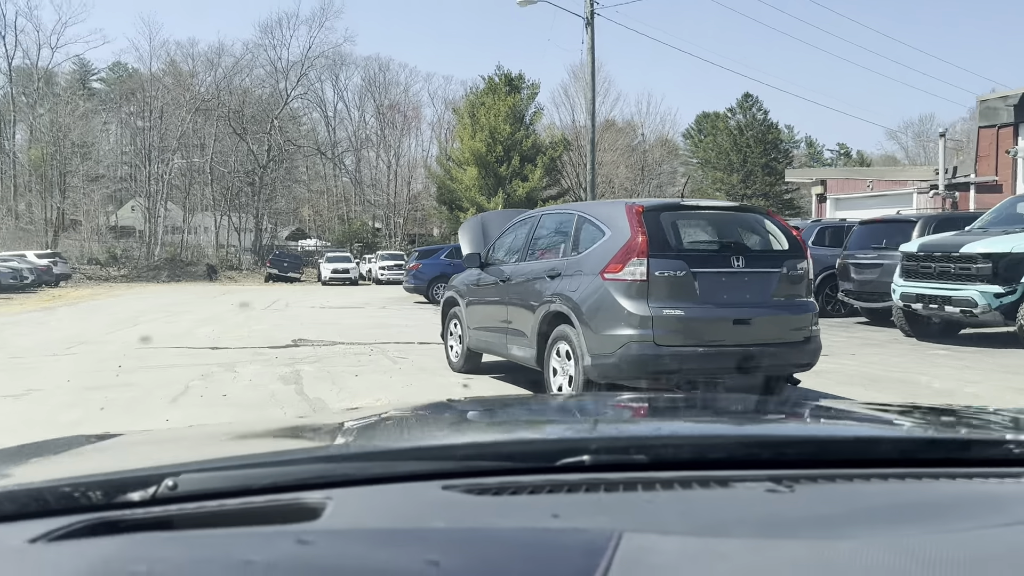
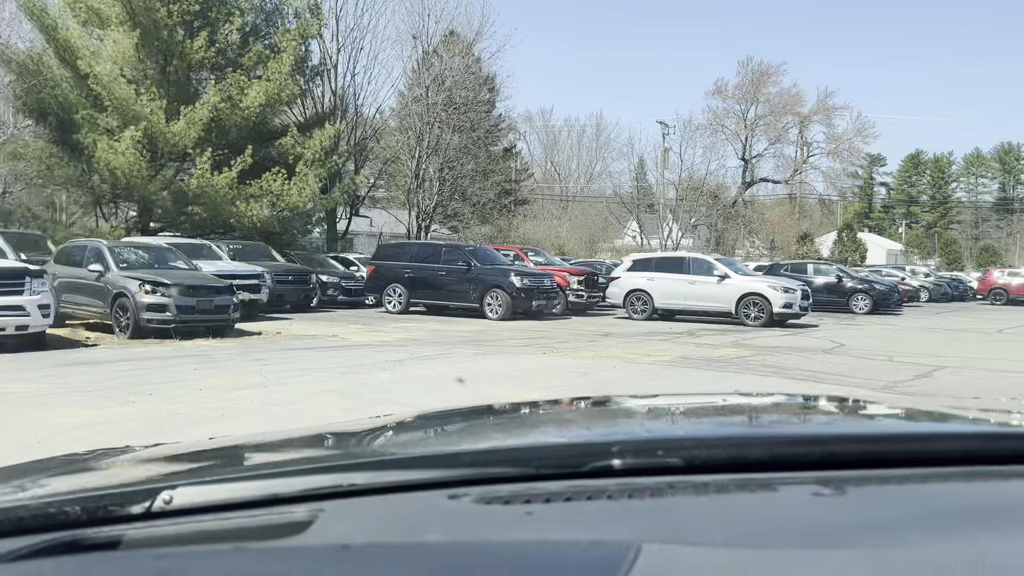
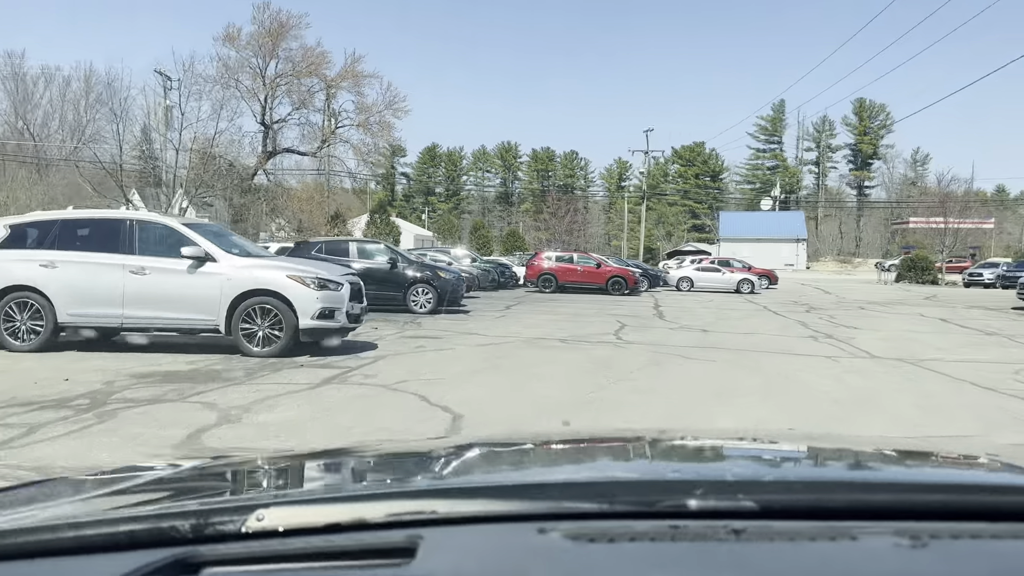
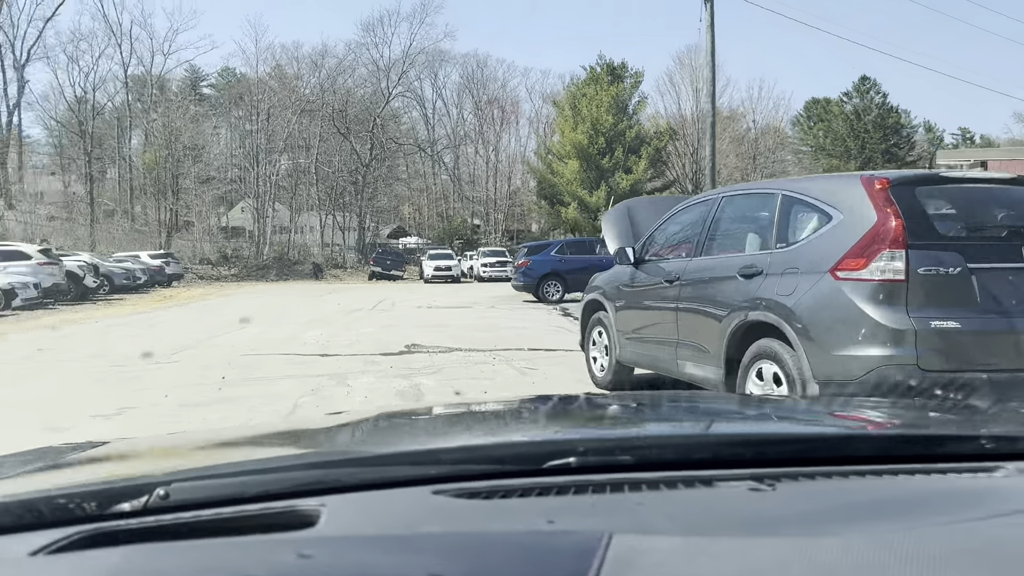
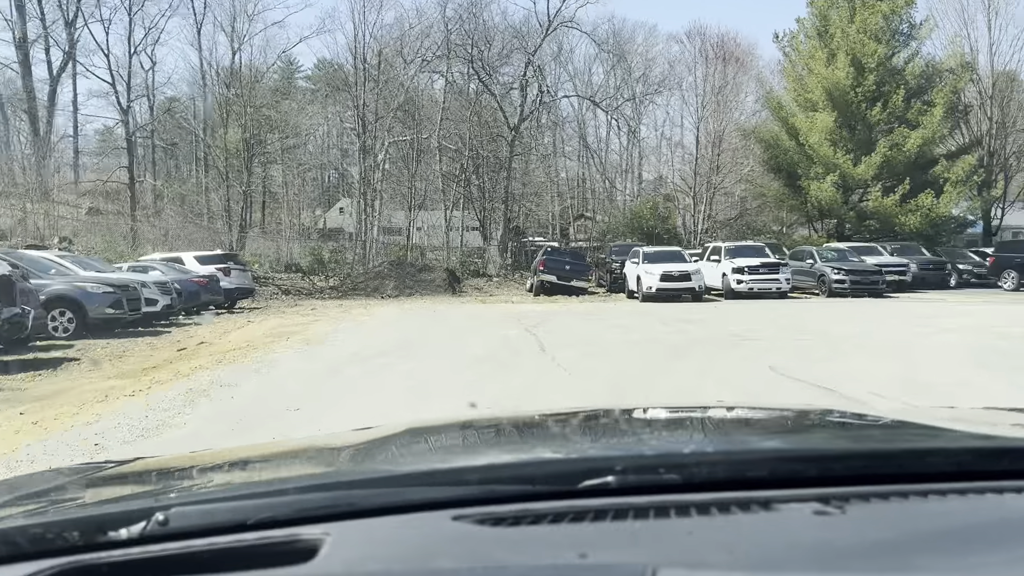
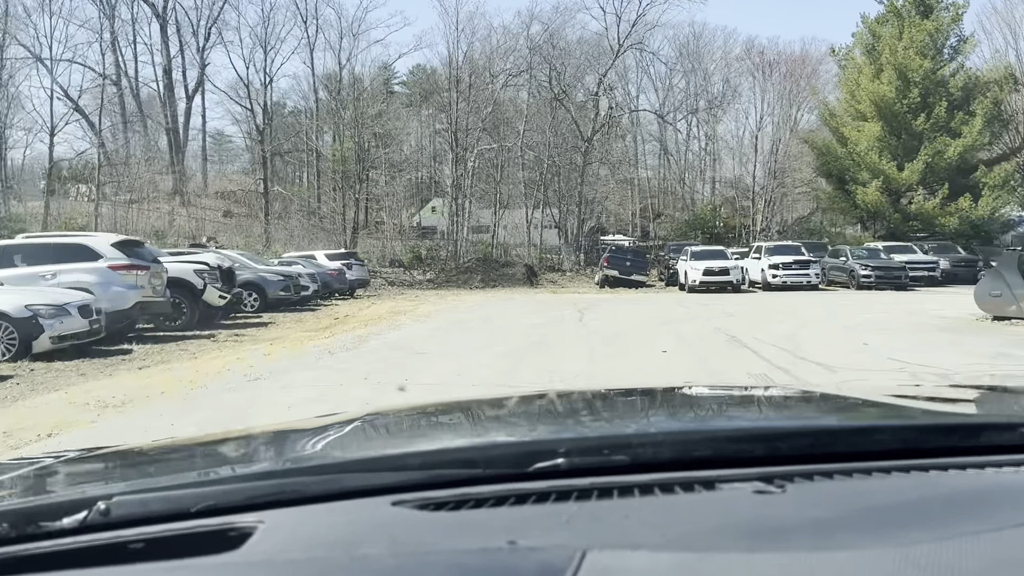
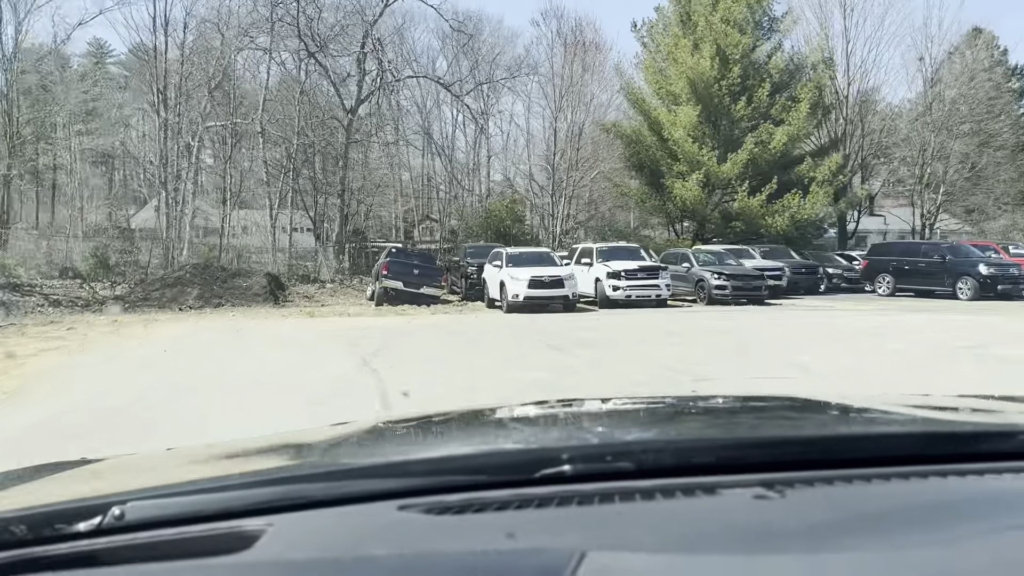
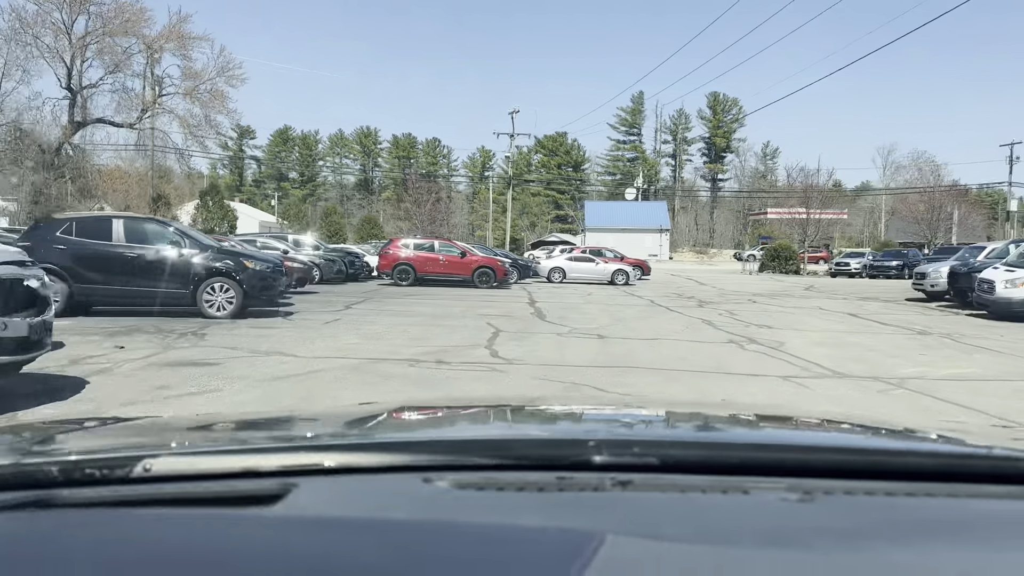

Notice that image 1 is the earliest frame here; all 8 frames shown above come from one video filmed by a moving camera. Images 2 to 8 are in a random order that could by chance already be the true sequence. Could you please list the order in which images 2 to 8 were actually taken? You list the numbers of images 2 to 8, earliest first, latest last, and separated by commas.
4, 6, 5, 7, 2, 3, 8
